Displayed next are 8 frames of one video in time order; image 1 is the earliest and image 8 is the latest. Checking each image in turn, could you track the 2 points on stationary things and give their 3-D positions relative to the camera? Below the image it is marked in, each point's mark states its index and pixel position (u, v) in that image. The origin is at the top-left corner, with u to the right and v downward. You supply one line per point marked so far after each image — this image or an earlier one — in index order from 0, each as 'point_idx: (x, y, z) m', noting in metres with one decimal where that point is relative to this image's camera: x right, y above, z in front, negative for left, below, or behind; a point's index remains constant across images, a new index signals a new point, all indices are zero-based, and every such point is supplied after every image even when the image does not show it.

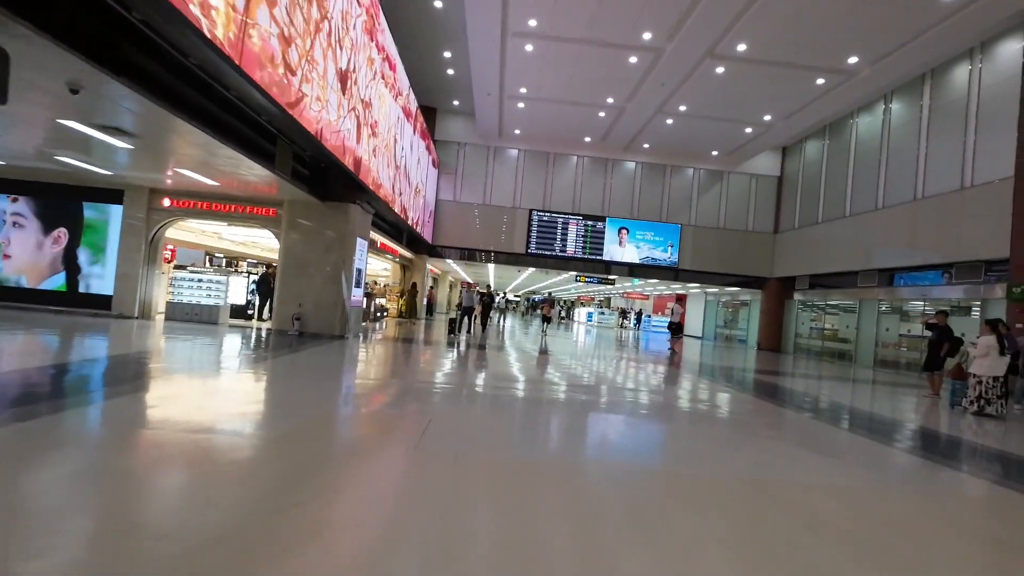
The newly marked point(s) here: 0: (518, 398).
0: (+0.1, -1.8, +8.7) m
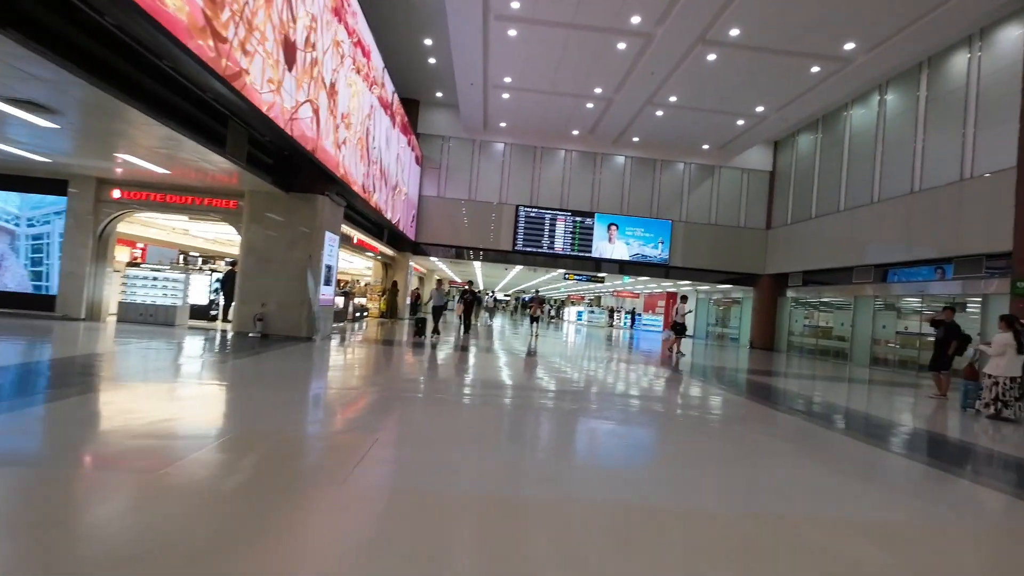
0: (-0.2, -1.7, +8.1) m
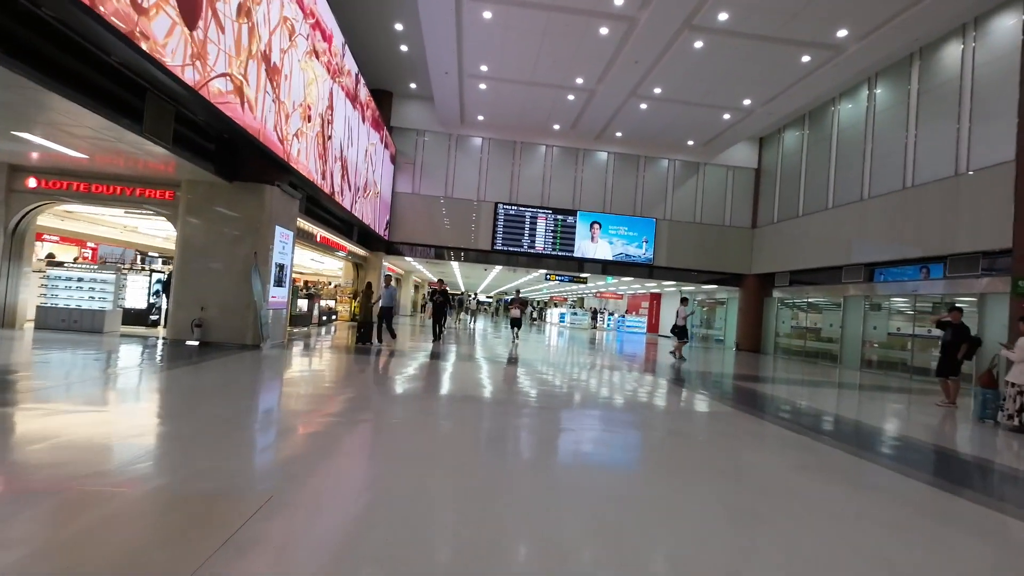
0: (-0.6, -1.7, +7.3) m
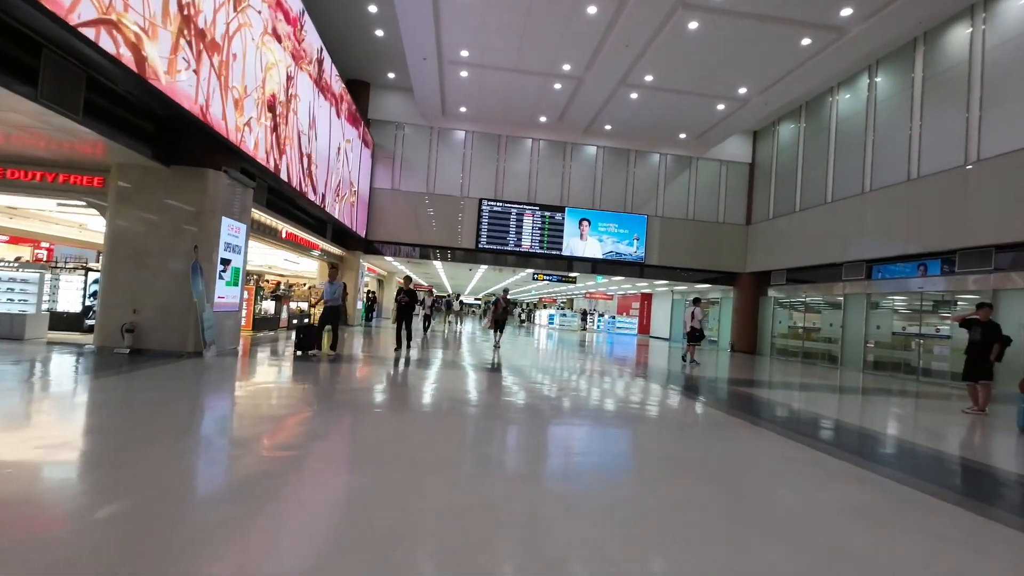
0: (-0.8, -1.7, +6.5) m
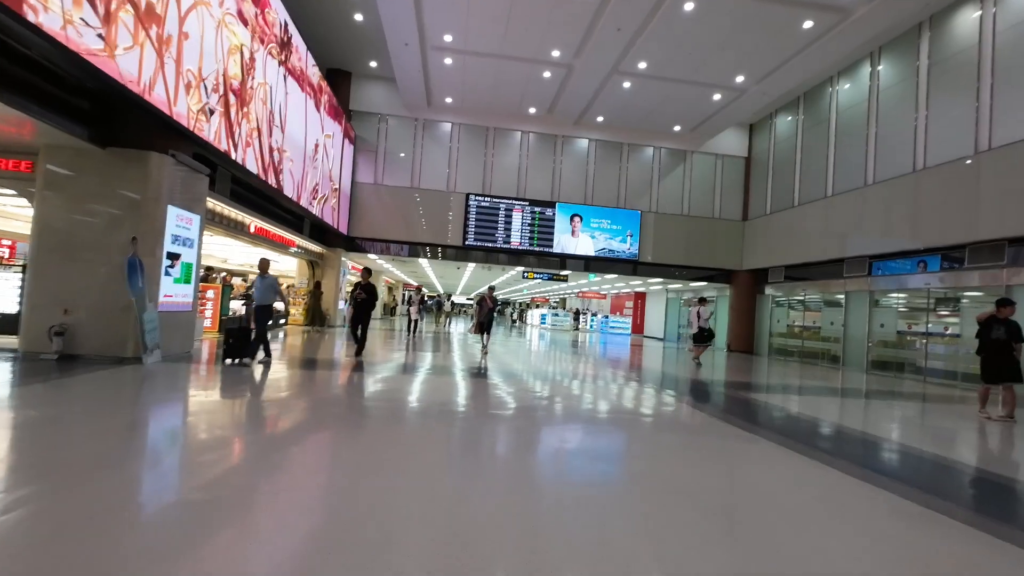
0: (-1.1, -1.7, +5.8) m
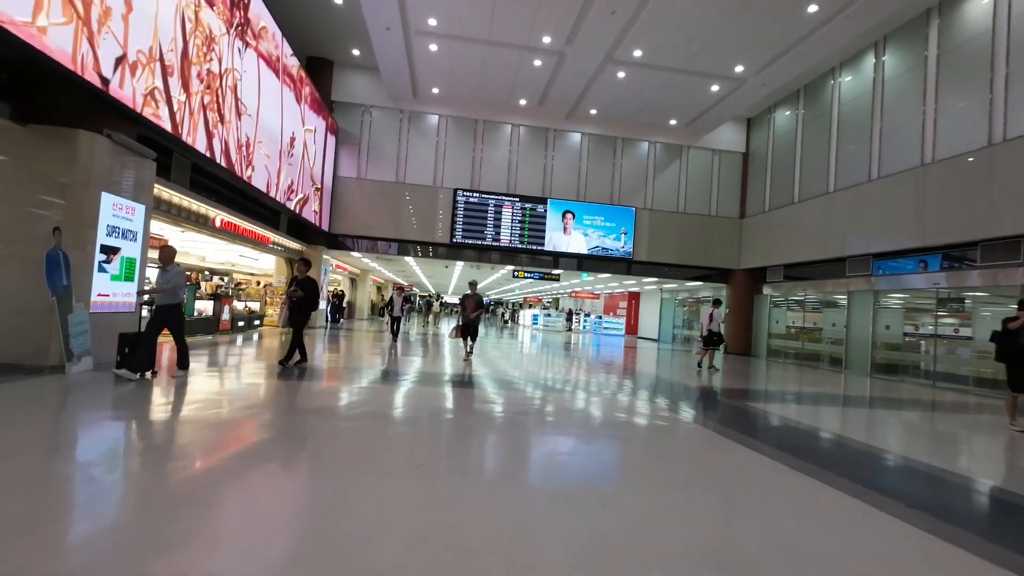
0: (-1.3, -1.6, +5.2) m
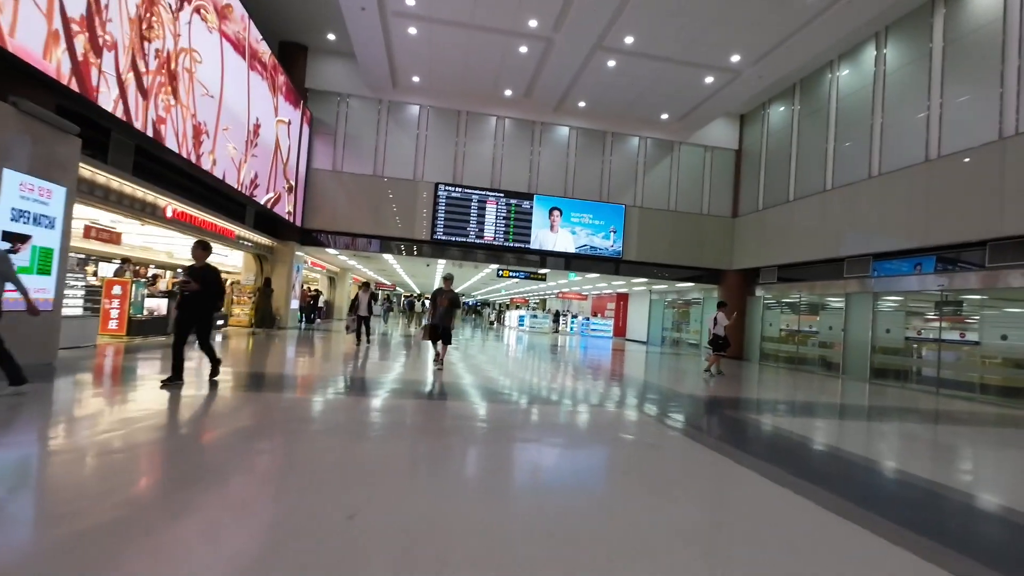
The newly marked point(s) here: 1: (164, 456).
0: (-1.5, -1.6, +4.4) m
1: (-2.8, -1.4, +4.1) m
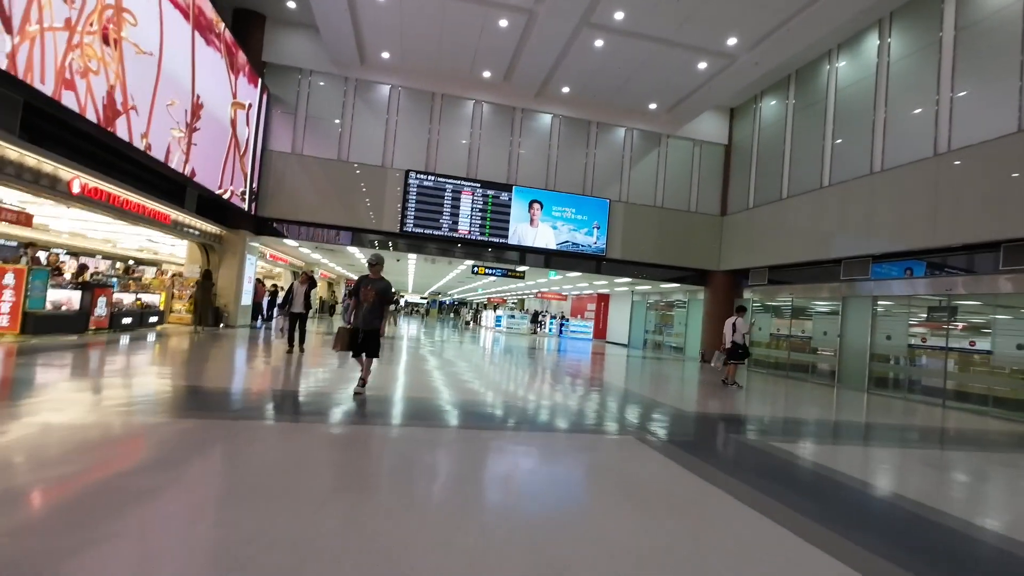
0: (-1.7, -1.5, +3.3) m
1: (-3.0, -1.3, +3.0) m
